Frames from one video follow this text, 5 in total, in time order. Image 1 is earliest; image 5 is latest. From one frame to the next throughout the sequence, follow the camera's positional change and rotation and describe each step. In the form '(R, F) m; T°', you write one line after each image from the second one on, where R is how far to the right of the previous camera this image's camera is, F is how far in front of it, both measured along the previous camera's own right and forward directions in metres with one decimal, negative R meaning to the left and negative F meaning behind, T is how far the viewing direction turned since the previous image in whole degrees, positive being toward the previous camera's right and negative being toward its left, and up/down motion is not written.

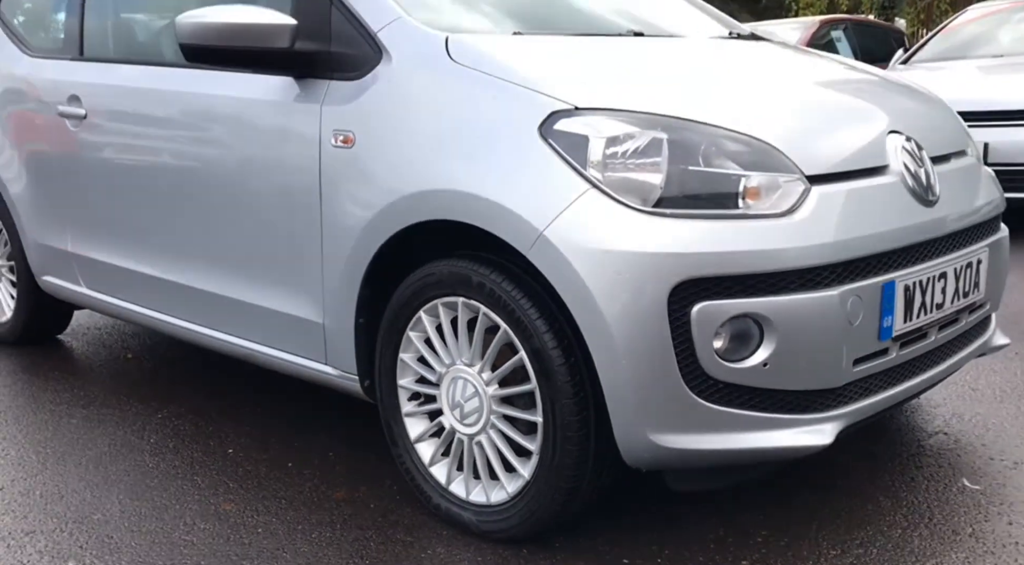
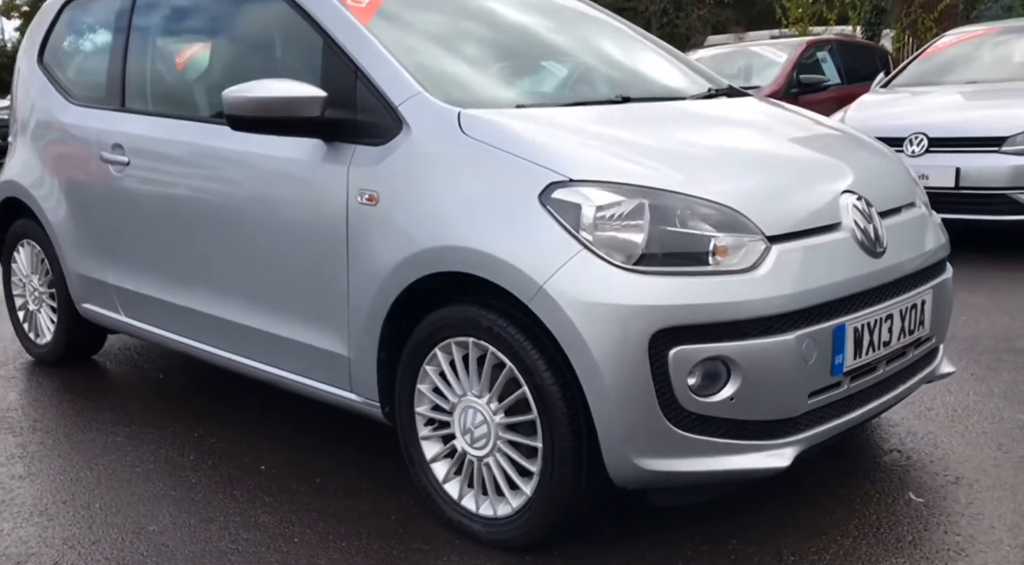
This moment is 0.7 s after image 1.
(0.0, -0.3) m; 0°
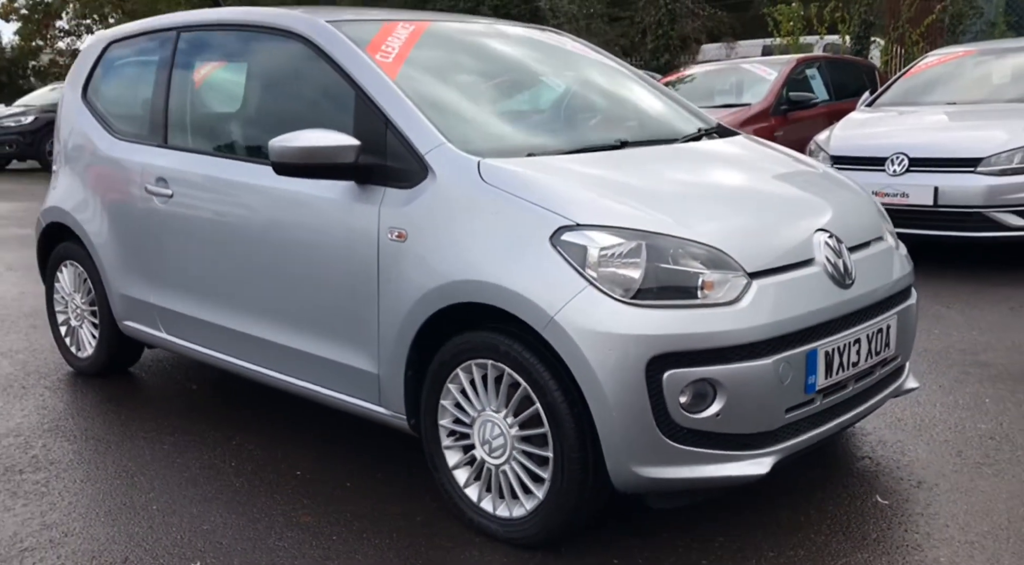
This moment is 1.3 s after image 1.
(-0.1, -0.4) m; 0°
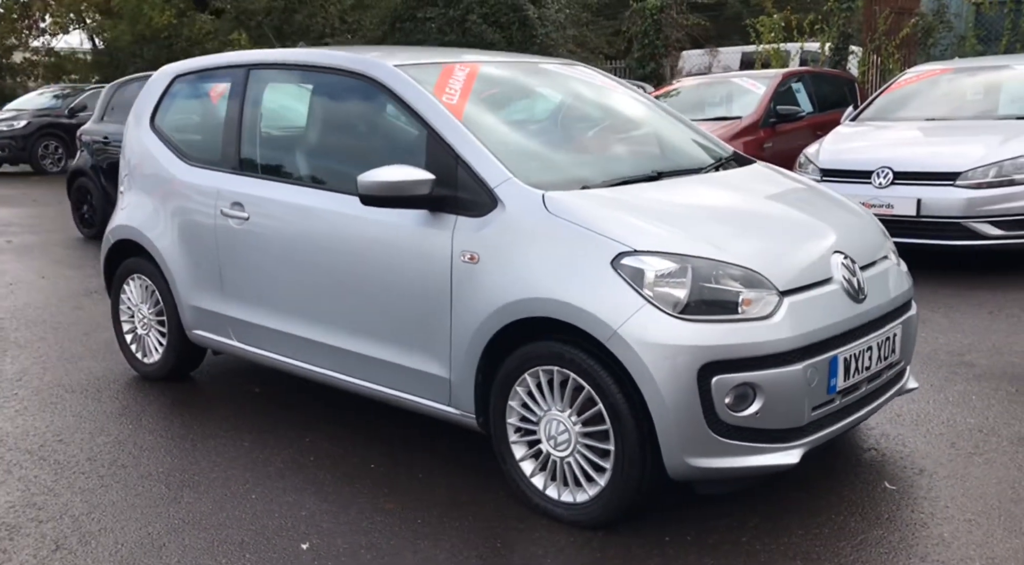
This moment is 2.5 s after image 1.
(-0.3, -0.4) m; +2°
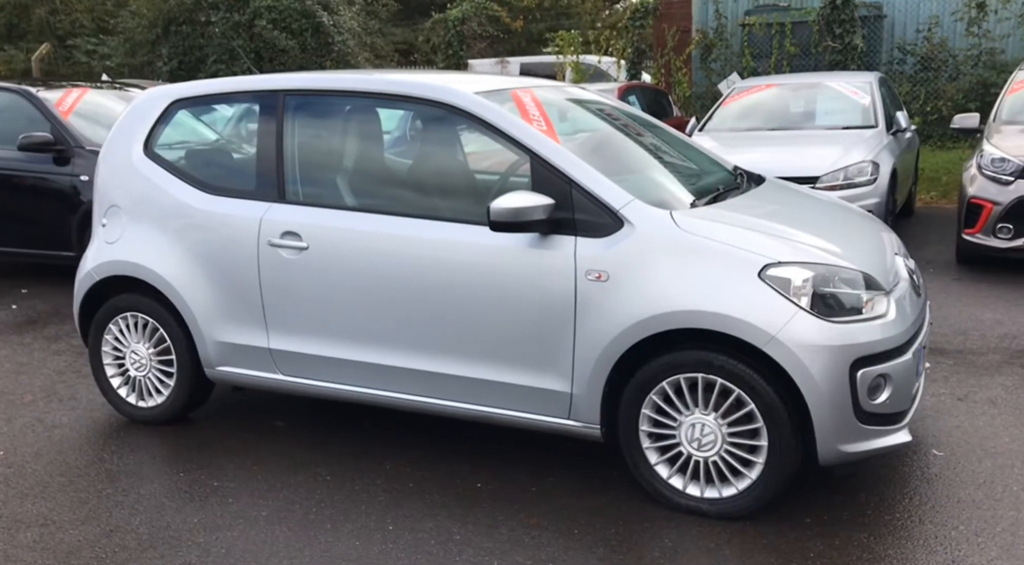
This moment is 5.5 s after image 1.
(-1.5, +0.1) m; +17°
